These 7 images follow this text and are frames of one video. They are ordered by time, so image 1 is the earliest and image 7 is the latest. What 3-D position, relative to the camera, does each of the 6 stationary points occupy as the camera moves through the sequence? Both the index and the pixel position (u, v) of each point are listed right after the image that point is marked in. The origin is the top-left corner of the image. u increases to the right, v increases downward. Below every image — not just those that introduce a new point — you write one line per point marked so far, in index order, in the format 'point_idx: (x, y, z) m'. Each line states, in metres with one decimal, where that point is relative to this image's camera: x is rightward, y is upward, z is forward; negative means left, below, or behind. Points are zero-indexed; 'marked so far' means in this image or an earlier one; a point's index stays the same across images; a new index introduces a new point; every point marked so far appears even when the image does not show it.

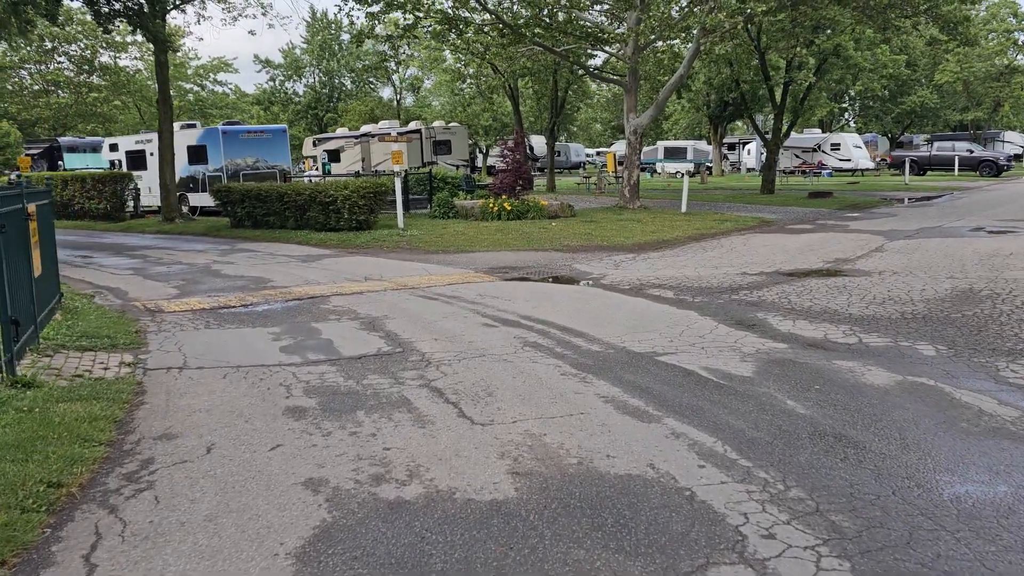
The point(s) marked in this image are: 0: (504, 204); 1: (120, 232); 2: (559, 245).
0: (-0.2, +1.8, +18.3) m
1: (-9.2, +1.3, +20.0) m
2: (+0.8, +0.7, +14.3) m
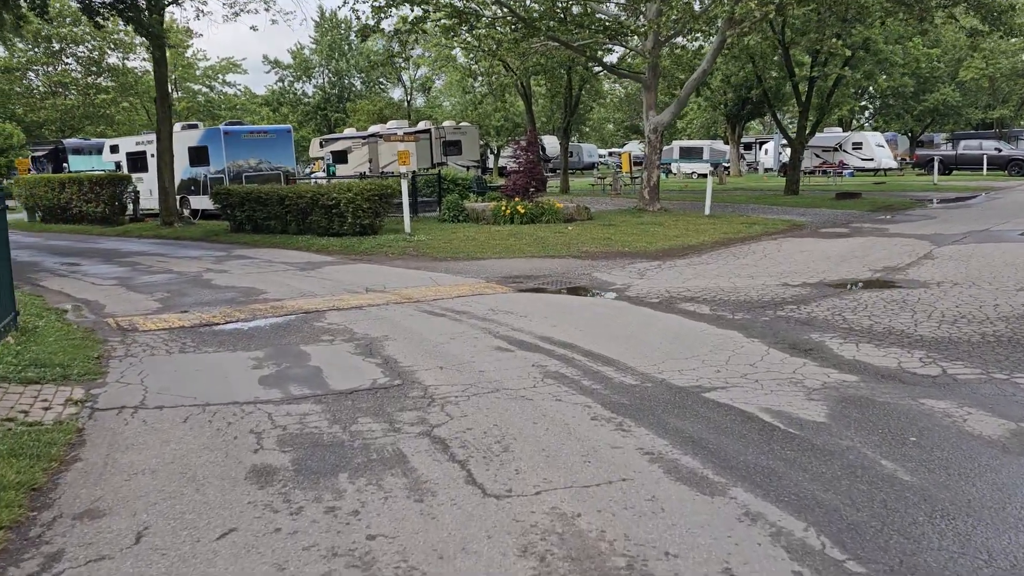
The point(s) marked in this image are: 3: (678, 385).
0: (+0.1, +1.7, +17.3) m
1: (-8.9, +1.1, +19.1) m
2: (+1.0, +0.6, +13.3) m
3: (+1.0, -0.6, +5.3) m
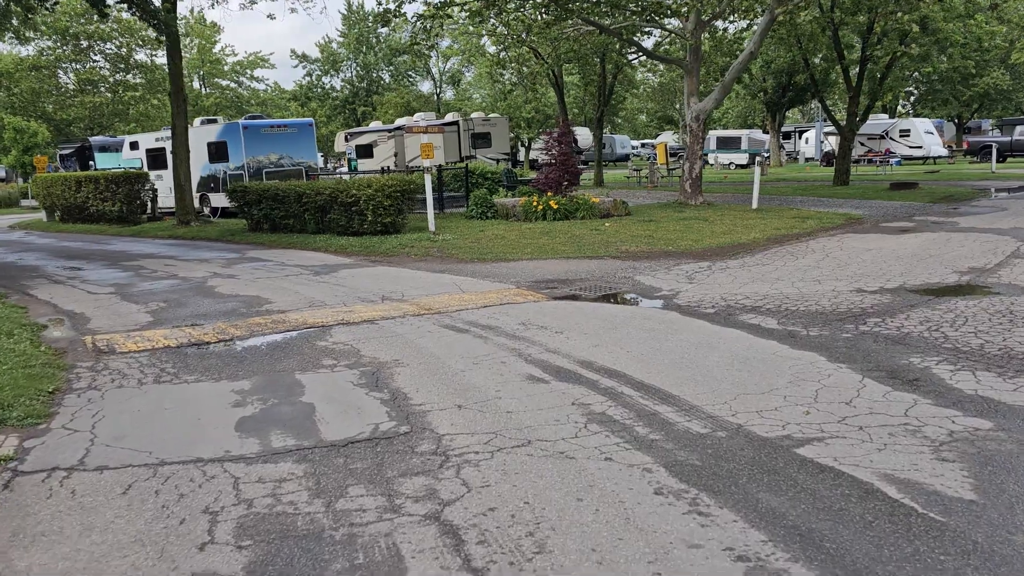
0: (+0.7, +1.6, +16.1) m
1: (-8.2, +1.1, +18.3) m
2: (+1.5, +0.5, +12.1) m
3: (+1.2, -0.7, +4.2) m
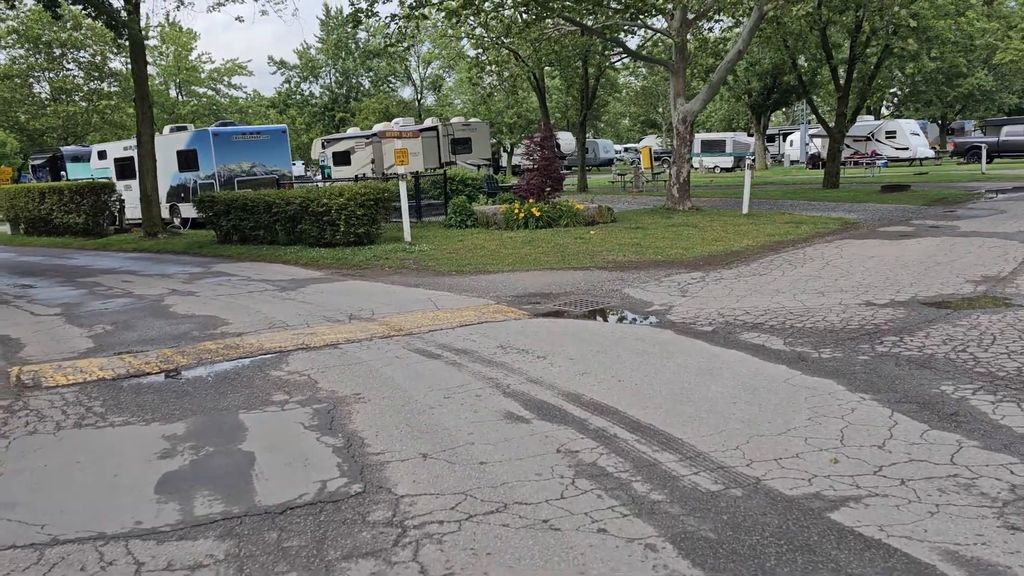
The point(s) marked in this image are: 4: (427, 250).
0: (+0.4, +1.4, +15.4) m
1: (-8.6, +0.8, +17.5) m
2: (+1.2, +0.4, +11.4) m
3: (+1.1, -0.8, +3.5) m
4: (-1.3, +0.6, +13.2) m
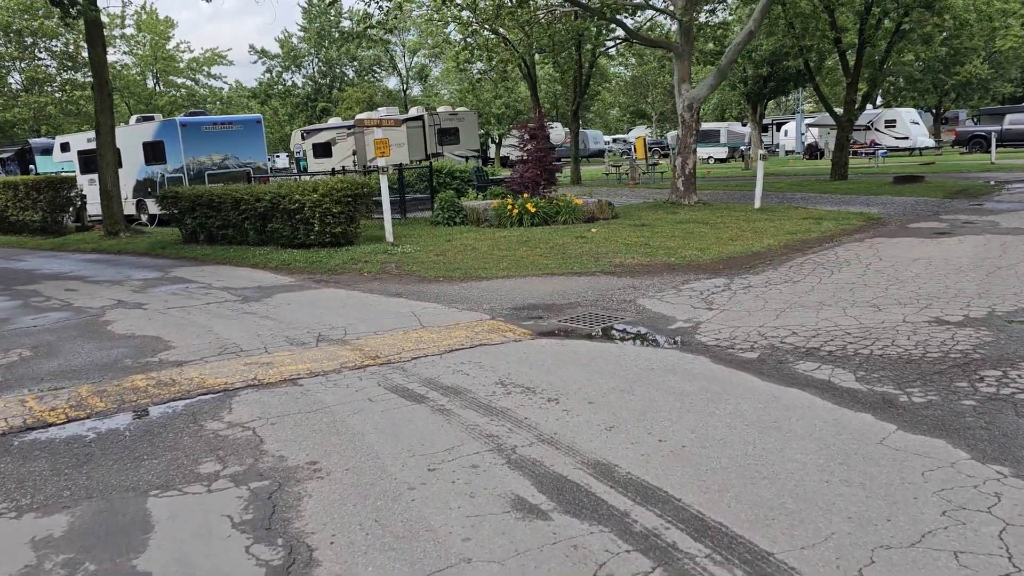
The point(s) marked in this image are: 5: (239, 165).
0: (+0.2, +1.4, +14.1) m
1: (-8.8, +0.7, +16.0) m
2: (+1.2, +0.3, +10.1) m
3: (+1.2, -1.0, +2.2) m
4: (-1.4, +0.5, +11.8) m
5: (-6.4, +2.9, +19.9) m
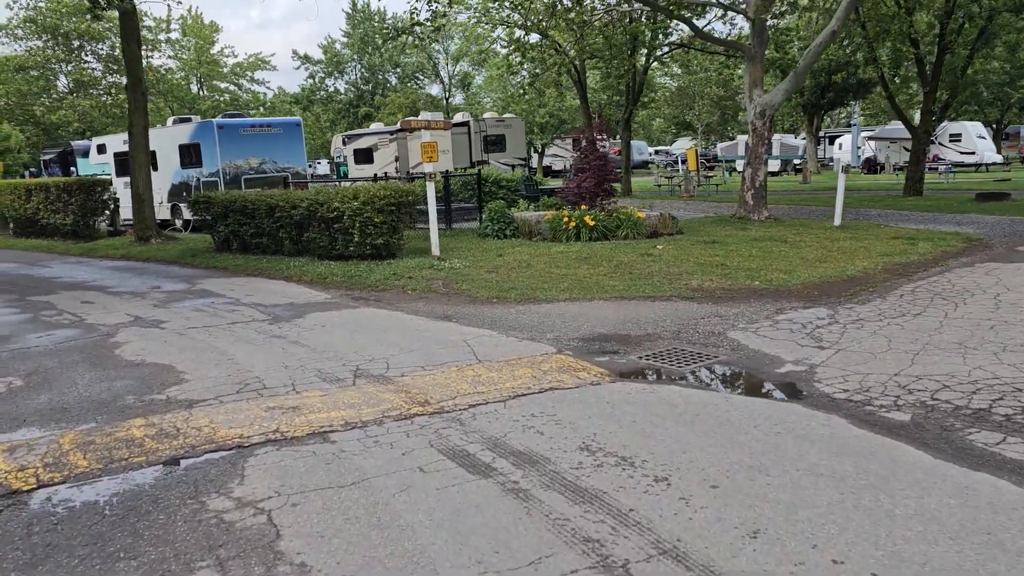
0: (+1.1, +1.1, +12.9) m
1: (-7.8, +0.5, +15.2) m
2: (+1.8, 0.0, +8.9) m
3: (+1.5, -1.2, +0.9) m
4: (-0.7, +0.3, +10.7) m
5: (-5.3, +2.7, +19.1) m
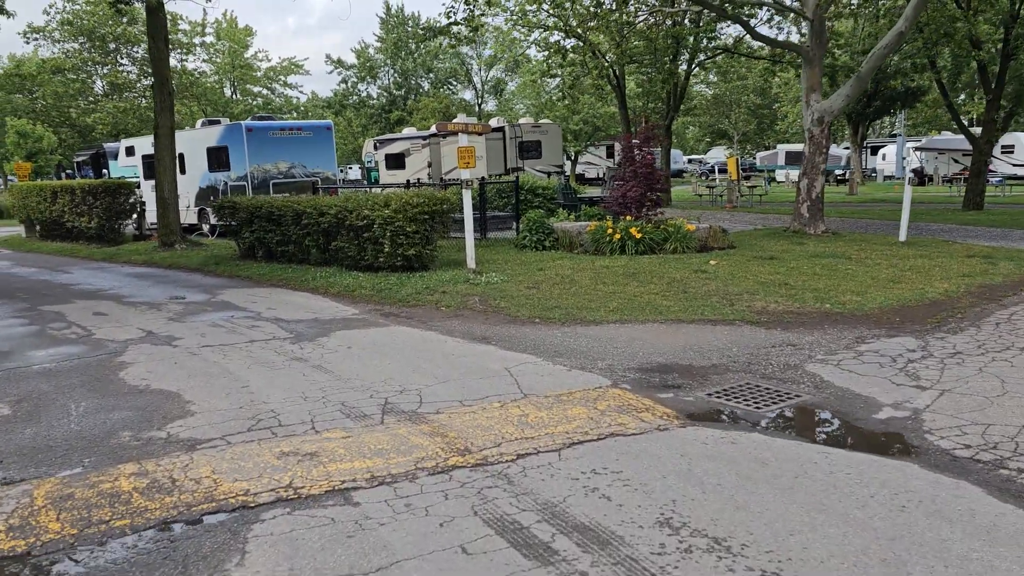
0: (+1.7, +0.8, +12.1) m
1: (-7.2, +0.4, +14.7) m
2: (+2.2, -0.2, +8.0) m
3: (+1.6, -1.3, +0.1) m
4: (-0.2, +0.1, +10.0) m
5: (-4.5, +2.5, +18.5) m
